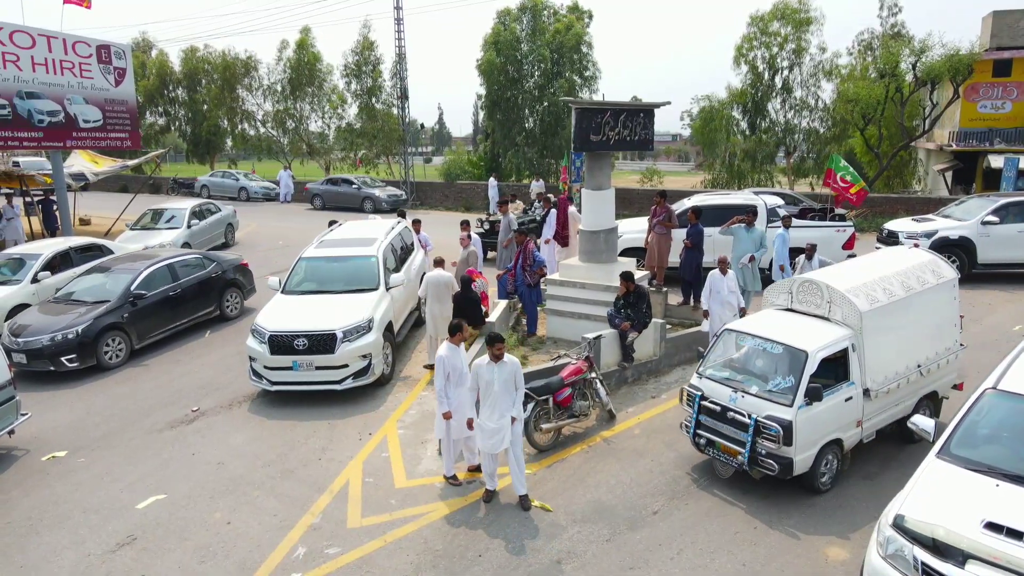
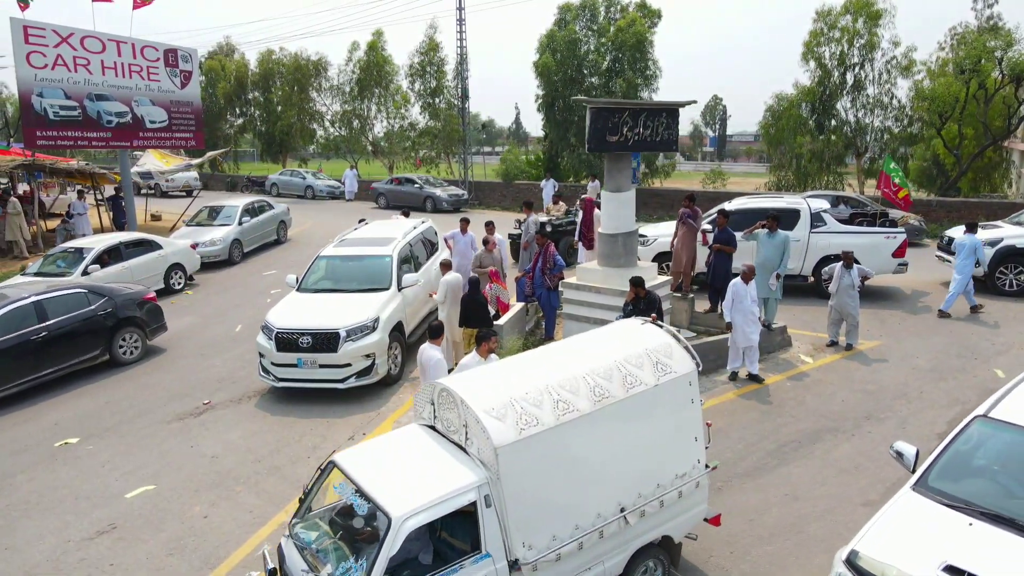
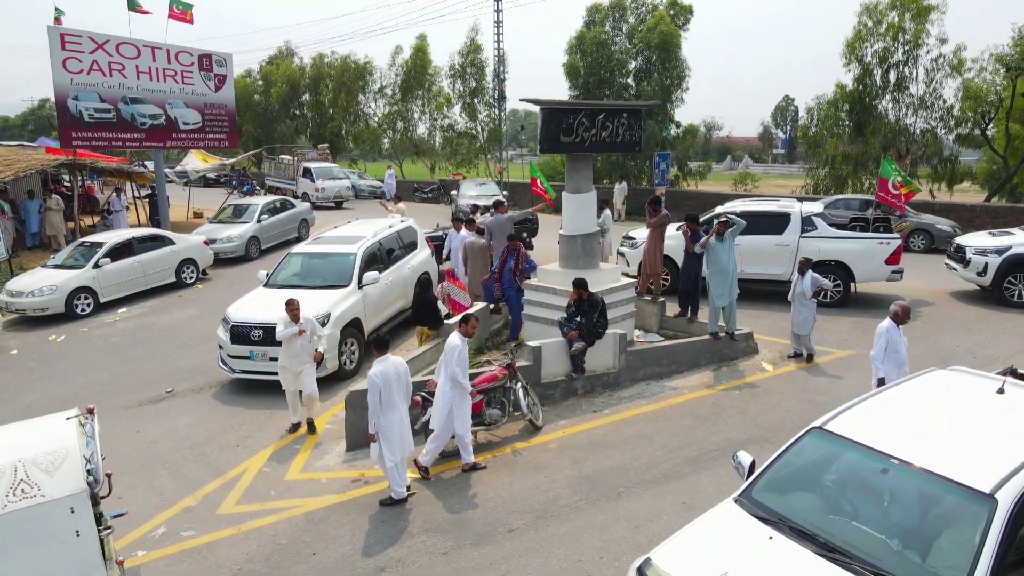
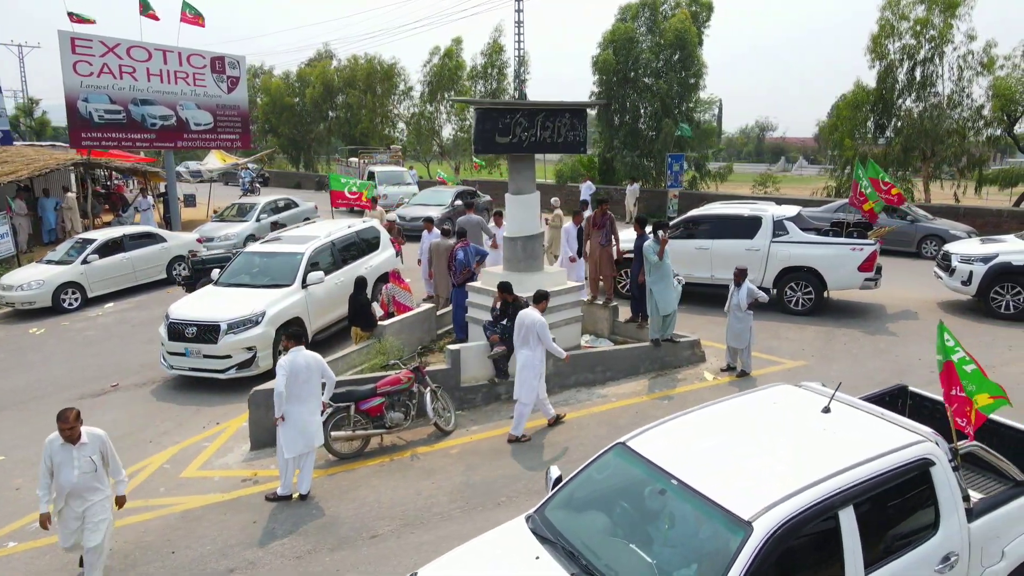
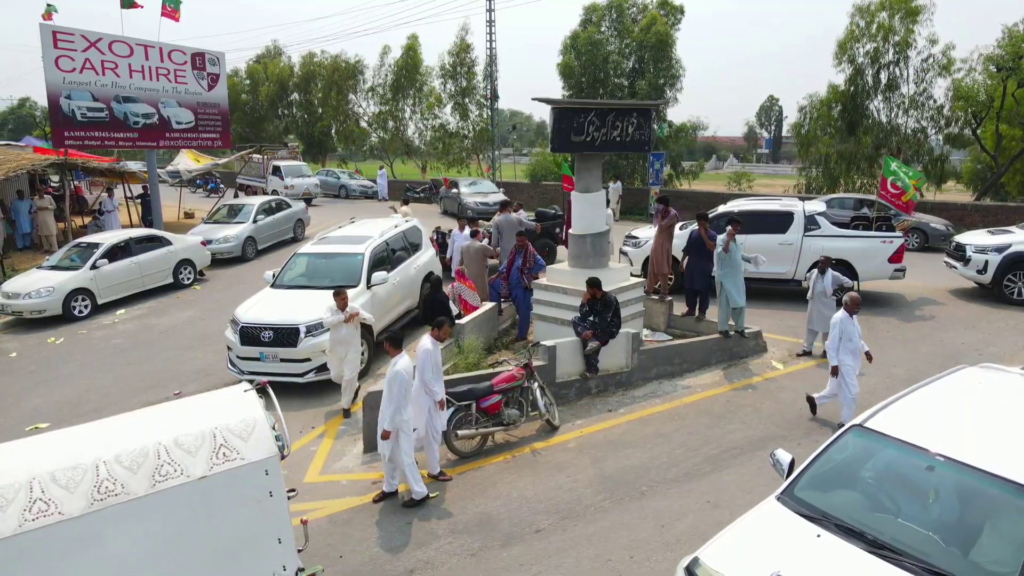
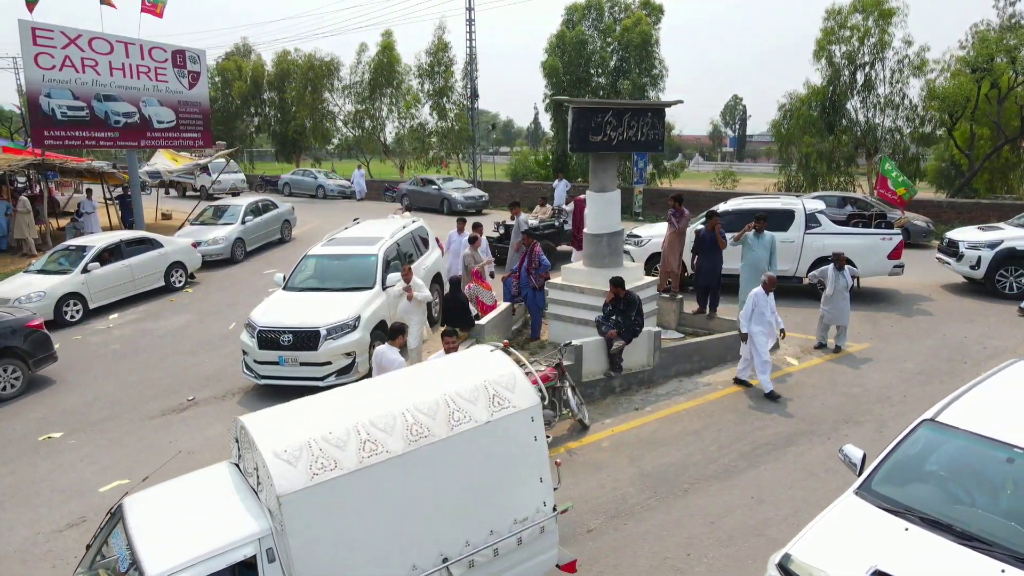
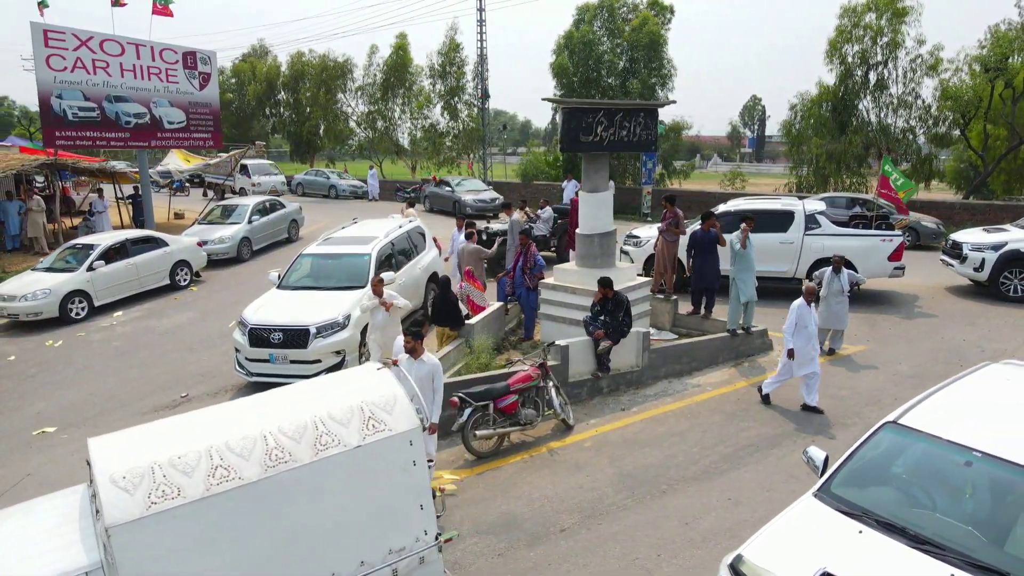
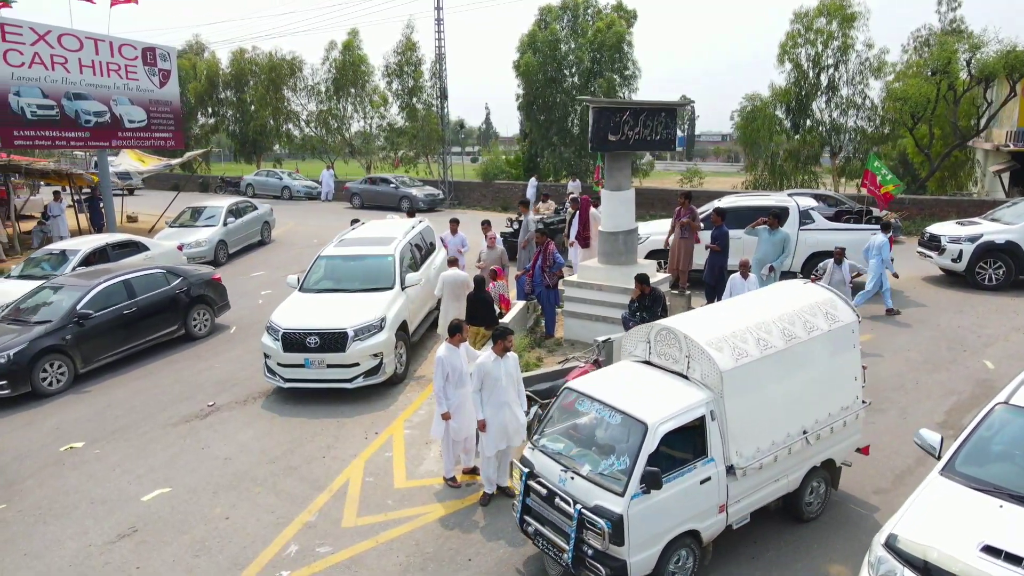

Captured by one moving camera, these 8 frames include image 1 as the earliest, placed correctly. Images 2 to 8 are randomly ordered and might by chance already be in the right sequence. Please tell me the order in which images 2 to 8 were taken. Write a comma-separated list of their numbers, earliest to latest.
8, 2, 6, 7, 5, 3, 4
